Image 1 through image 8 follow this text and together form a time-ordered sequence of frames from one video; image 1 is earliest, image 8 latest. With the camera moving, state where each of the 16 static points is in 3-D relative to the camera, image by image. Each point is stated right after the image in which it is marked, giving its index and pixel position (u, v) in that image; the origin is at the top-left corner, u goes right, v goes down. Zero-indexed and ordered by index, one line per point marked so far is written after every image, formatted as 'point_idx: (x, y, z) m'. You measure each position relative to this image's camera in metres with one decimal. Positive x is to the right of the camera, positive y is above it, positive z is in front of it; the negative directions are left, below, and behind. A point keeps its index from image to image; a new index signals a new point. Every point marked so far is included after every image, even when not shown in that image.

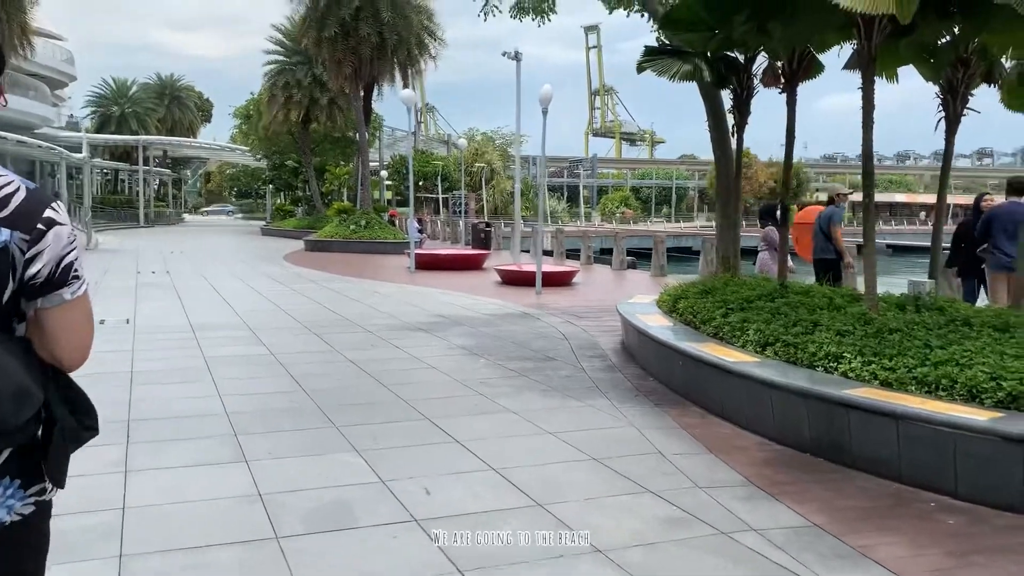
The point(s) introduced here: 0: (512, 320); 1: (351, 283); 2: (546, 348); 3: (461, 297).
0: (0.0, -0.4, +11.3) m
1: (-3.1, +0.1, +17.0) m
2: (+0.4, -0.6, +9.1) m
3: (-0.8, -0.1, +14.5) m
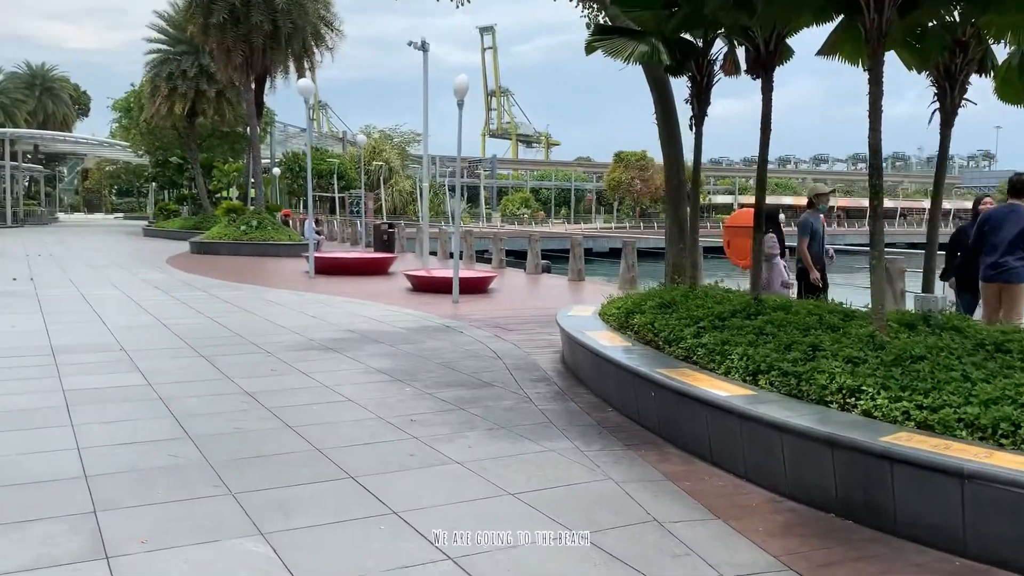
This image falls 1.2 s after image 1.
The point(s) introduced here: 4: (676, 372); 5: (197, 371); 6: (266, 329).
0: (-0.9, -0.5, +10.1) m
1: (-4.7, -0.1, +15.4) m
2: (-0.3, -0.7, +7.9) m
3: (-2.1, -0.3, +13.1) m
4: (+1.1, -0.5, +5.7) m
5: (-2.7, -0.7, +7.7) m
6: (-2.8, -0.5, +10.3) m
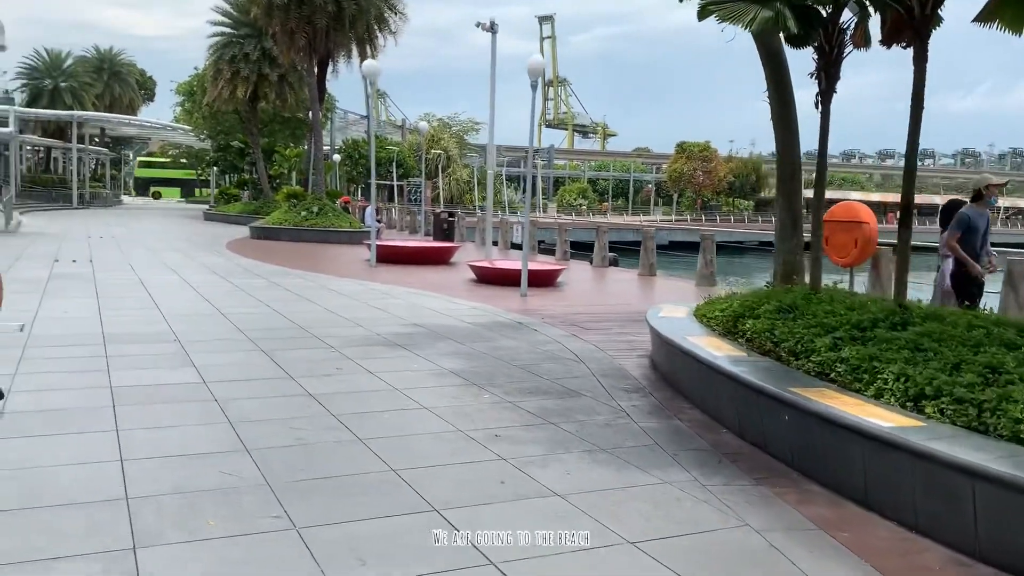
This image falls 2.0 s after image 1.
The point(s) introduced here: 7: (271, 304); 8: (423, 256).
0: (-0.1, -0.5, +9.3) m
1: (-3.5, +0.1, +14.8) m
2: (+0.4, -0.7, +7.1) m
3: (-1.1, -0.1, +12.4) m
4: (+1.6, -0.6, +4.8) m
5: (-2.0, -0.6, +7.0) m
6: (-2.0, -0.4, +9.6) m
7: (-3.0, -0.2, +11.2) m
8: (-2.0, +0.7, +19.4) m
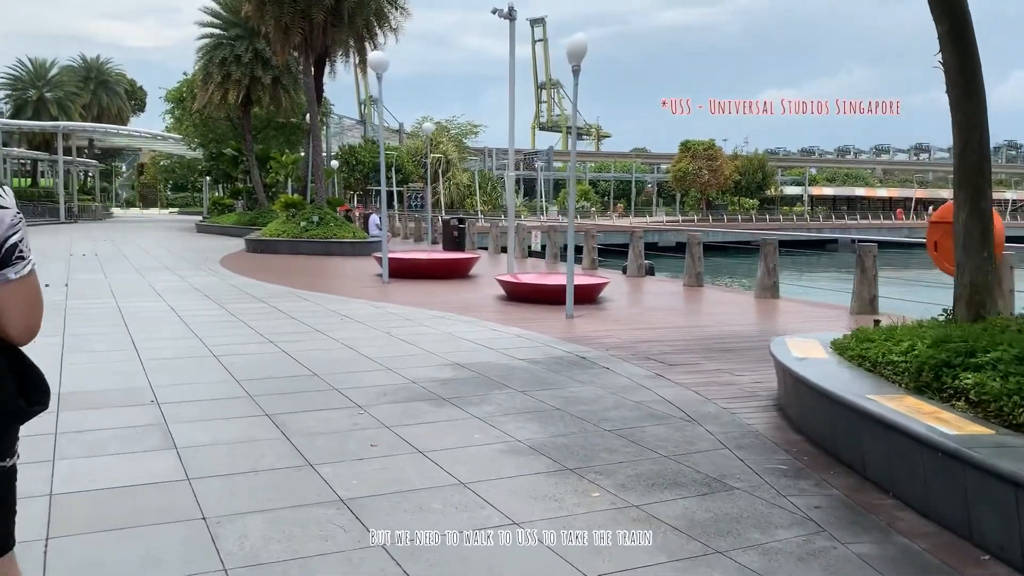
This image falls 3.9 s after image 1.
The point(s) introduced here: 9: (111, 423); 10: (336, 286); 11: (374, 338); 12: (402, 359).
0: (+0.5, -0.7, +7.4) m
1: (-3.0, -0.2, +12.9) m
2: (+1.0, -0.9, +5.2) m
3: (-0.5, -0.4, +10.5) m
4: (+2.2, -0.8, +2.8) m
5: (-1.4, -0.9, +5.1) m
6: (-1.4, -0.7, +7.7) m
7: (-2.5, -0.5, +9.2) m
8: (-1.5, +0.3, +17.5) m
9: (-2.6, -0.9, +5.7) m
10: (-3.2, 0.0, +16.2) m
11: (-1.4, -0.5, +9.2) m
12: (-1.0, -0.6, +7.9) m
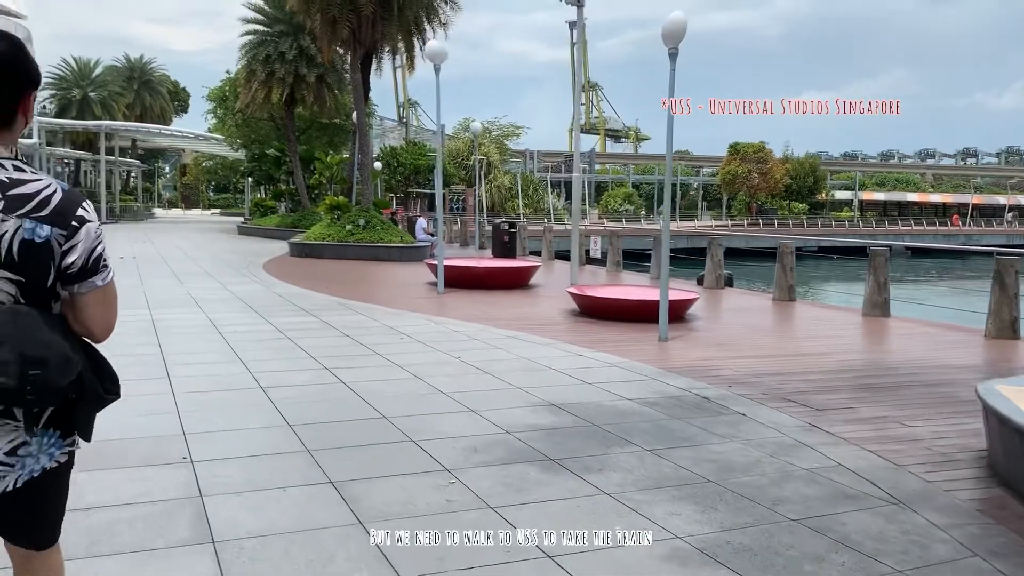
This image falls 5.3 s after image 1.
0: (+1.3, -0.9, +5.9) m
1: (-2.0, -0.4, +11.5) m
2: (+1.7, -1.1, +3.7) m
3: (+0.4, -0.6, +9.0) m
4: (+2.8, -0.9, +1.3) m
5: (-0.8, -1.1, +3.7) m
6: (-0.6, -0.8, +6.3) m
7: (-1.6, -0.7, +7.9) m
8: (-0.3, +0.2, +16.1) m
9: (-1.9, -1.0, +4.3) m
10: (-2.1, -0.1, +14.9) m
11: (-0.6, -0.7, +7.9) m
12: (-0.2, -0.8, +6.5) m
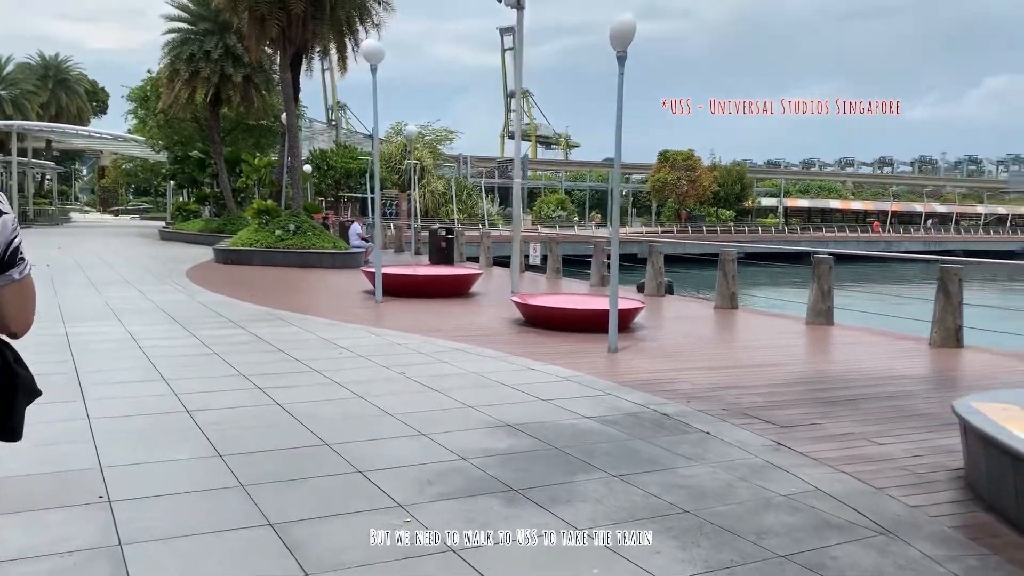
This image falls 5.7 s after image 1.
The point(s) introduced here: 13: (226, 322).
0: (+1.0, -1.0, +5.6) m
1: (-2.7, -0.5, +10.9) m
2: (+1.6, -1.2, +3.4) m
3: (-0.1, -0.7, +8.6) m
4: (+2.9, -1.0, +1.1) m
5: (-0.9, -1.2, +3.2) m
6: (-0.9, -0.9, +5.8) m
7: (-2.1, -0.8, +7.3) m
8: (-1.4, 0.0, +15.6) m
9: (-2.0, -1.1, +3.7) m
10: (-3.1, -0.3, +14.3) m
11: (-1.0, -0.8, +7.4) m
12: (-0.5, -0.9, +6.1) m
13: (-3.7, -0.4, +11.2) m
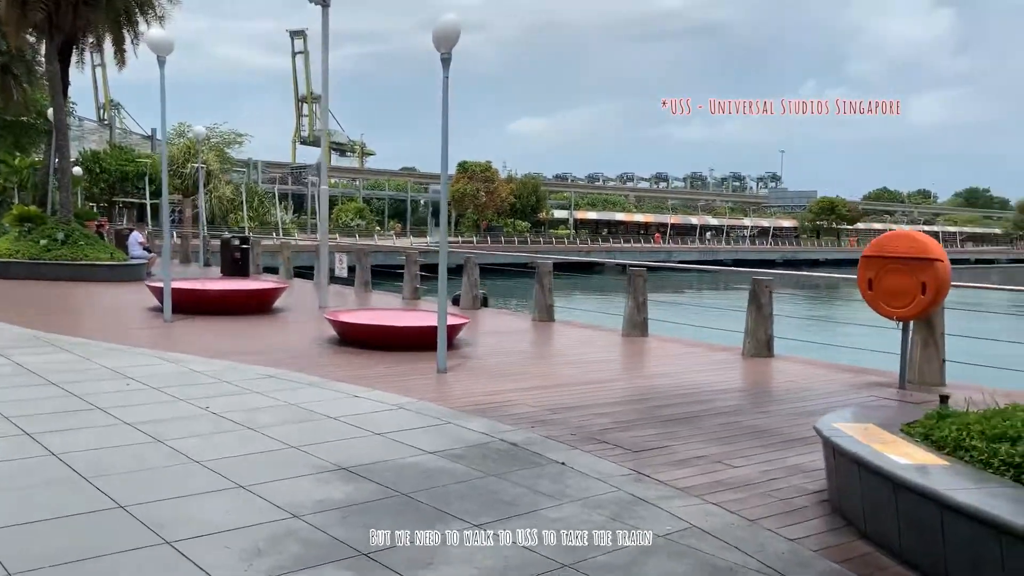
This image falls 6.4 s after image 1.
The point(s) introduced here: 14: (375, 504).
0: (+0.1, -1.1, +5.1) m
1: (-4.7, -0.7, +9.4) m
2: (+1.1, -1.3, +3.1) m
3: (-1.7, -0.9, +7.8) m
4: (+2.9, -1.0, +1.2) m
5: (-1.2, -1.3, +2.3) m
6: (-1.9, -1.1, +4.9) m
7: (-3.3, -0.9, +6.1) m
8: (-4.5, -0.3, +14.3) m
9: (-2.4, -1.2, +2.6) m
10: (-5.9, -0.5, +12.6) m
11: (-2.3, -0.9, +6.4) m
12: (-1.5, -1.0, +5.2) m
13: (-5.7, -0.7, +9.5) m
14: (-0.7, -1.1, +4.6) m
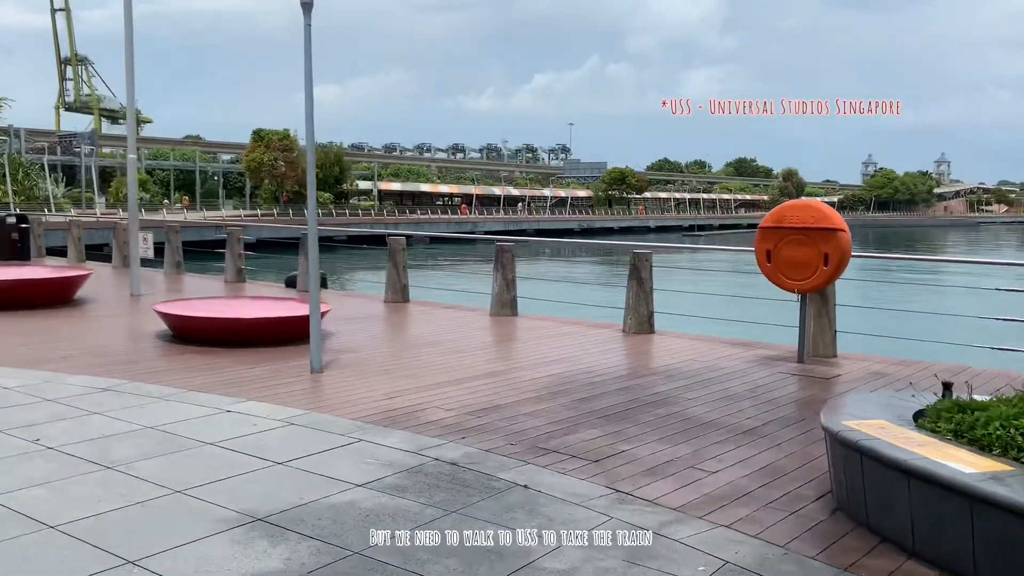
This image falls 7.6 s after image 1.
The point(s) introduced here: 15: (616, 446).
0: (-0.1, -1.1, +4.1) m
1: (-5.8, -0.7, +7.3) m
2: (+1.4, -1.3, +2.4) m
3: (-2.4, -0.8, +6.4) m
4: (+3.6, -1.0, +1.0) m
5: (-0.7, -1.3, +1.2) m
6: (-1.9, -1.1, +3.5) m
7: (-3.6, -1.0, +4.3) m
8: (-6.7, -0.1, +12.1) m
9: (-2.0, -1.3, +1.1) m
10: (-7.6, -0.5, +10.1) m
11: (-2.7, -0.9, +4.8) m
12: (-1.7, -1.0, +3.9) m
13: (-6.8, -0.7, +7.1) m
14: (-0.7, -1.1, +3.5) m
15: (+0.6, -1.0, +5.3) m
